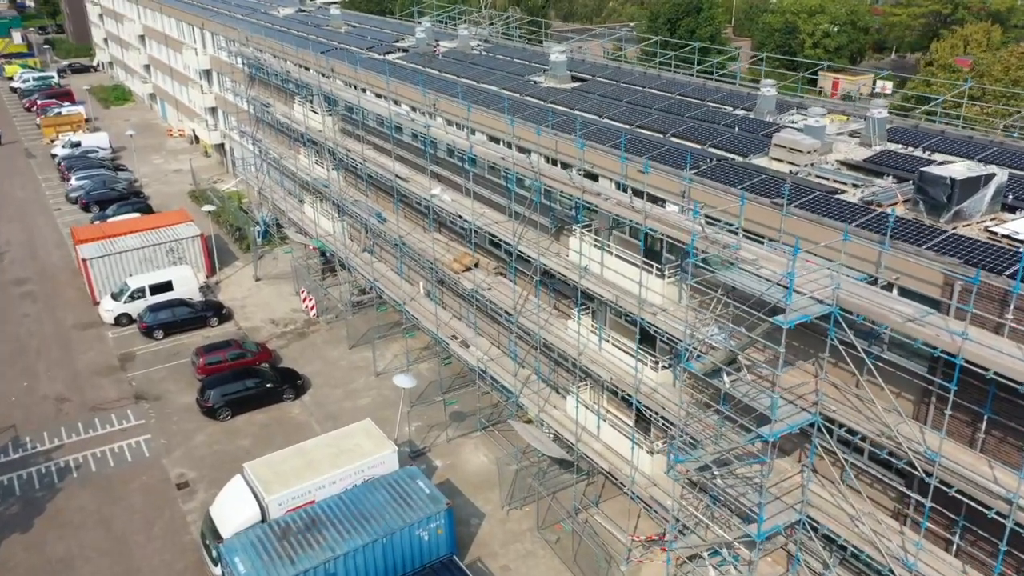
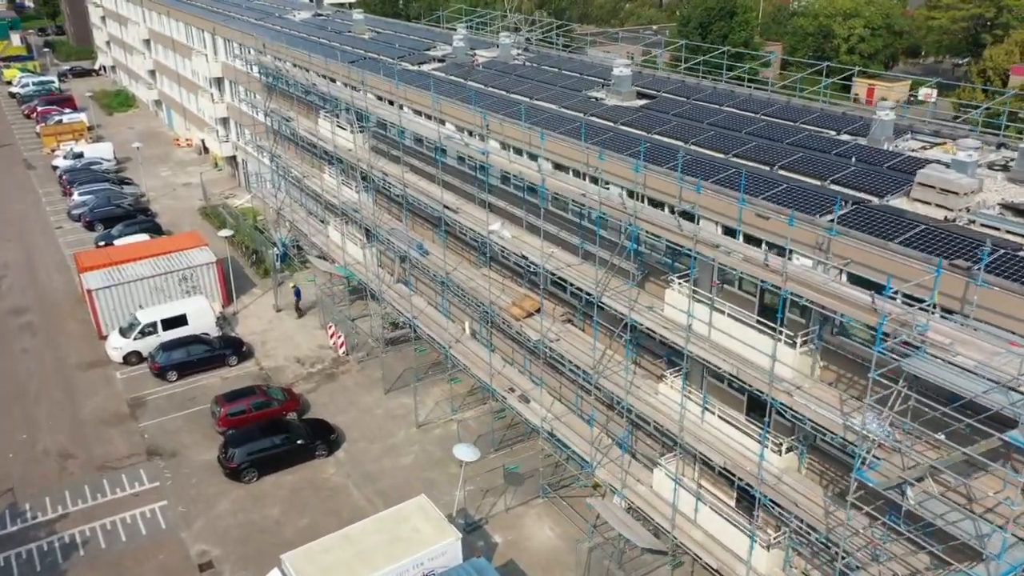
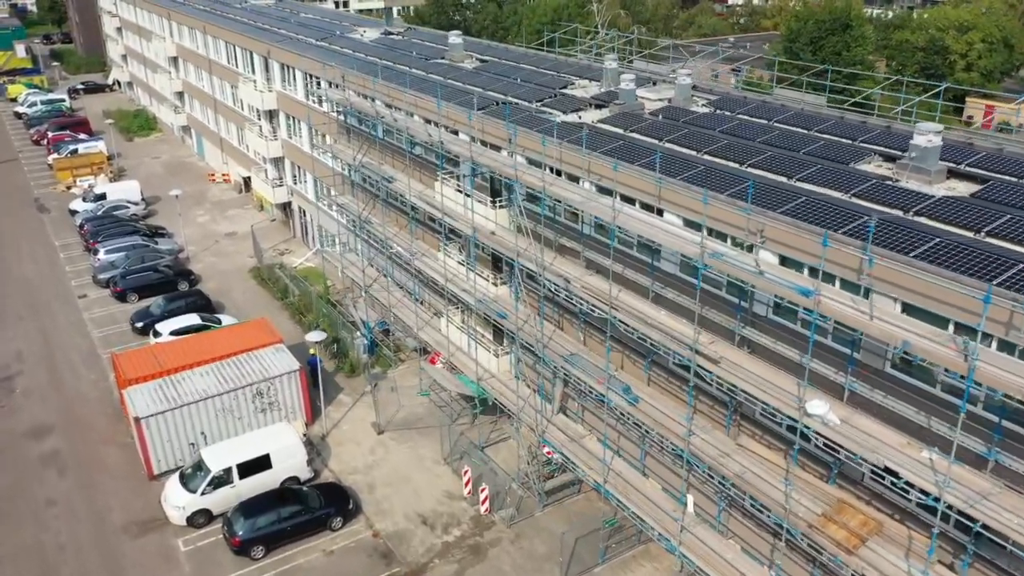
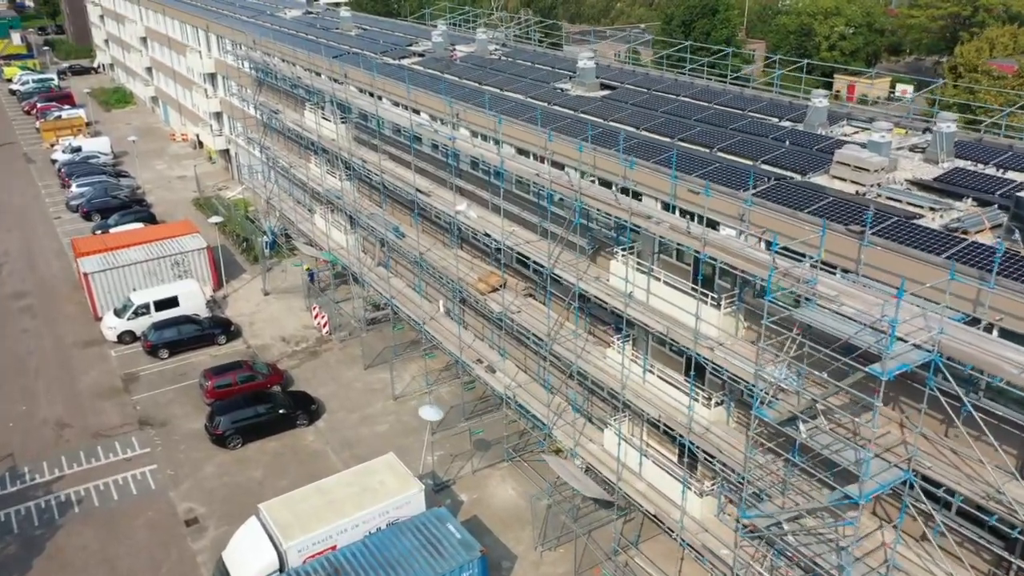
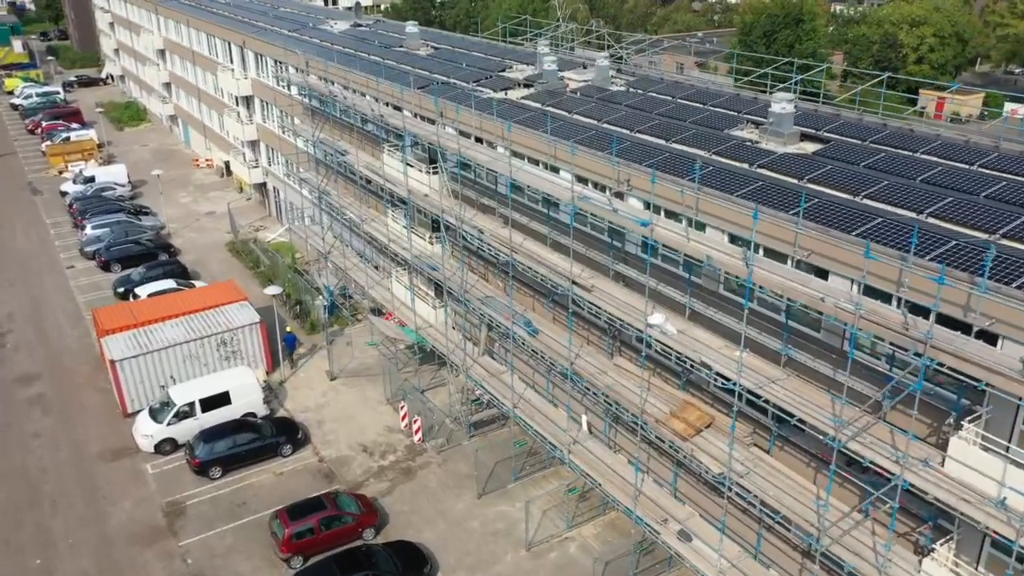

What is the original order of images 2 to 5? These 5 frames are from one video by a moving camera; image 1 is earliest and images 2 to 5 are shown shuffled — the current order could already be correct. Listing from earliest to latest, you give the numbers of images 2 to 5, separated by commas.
4, 2, 5, 3
